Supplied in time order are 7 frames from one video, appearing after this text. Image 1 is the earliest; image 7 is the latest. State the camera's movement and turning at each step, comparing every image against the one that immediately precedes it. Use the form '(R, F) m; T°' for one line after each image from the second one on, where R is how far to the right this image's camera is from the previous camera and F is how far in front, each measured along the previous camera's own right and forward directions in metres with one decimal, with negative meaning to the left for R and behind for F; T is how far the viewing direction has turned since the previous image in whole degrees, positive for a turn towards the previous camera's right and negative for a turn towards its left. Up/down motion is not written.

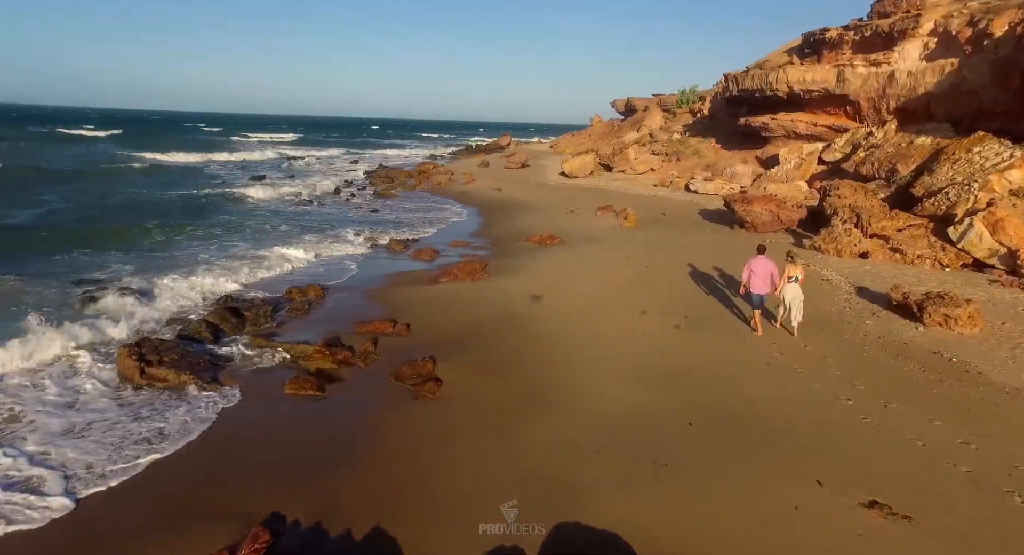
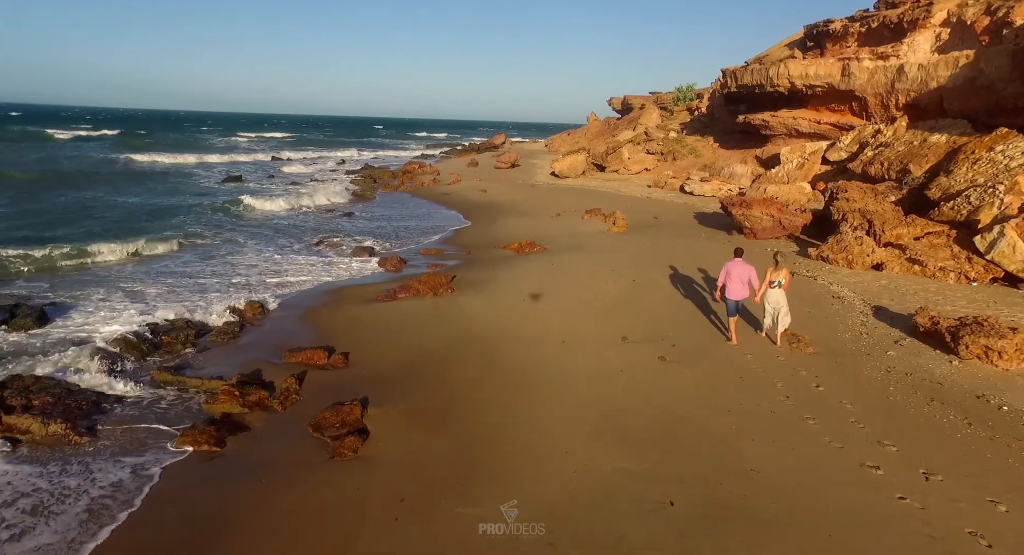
(+0.6, +1.5) m; 0°
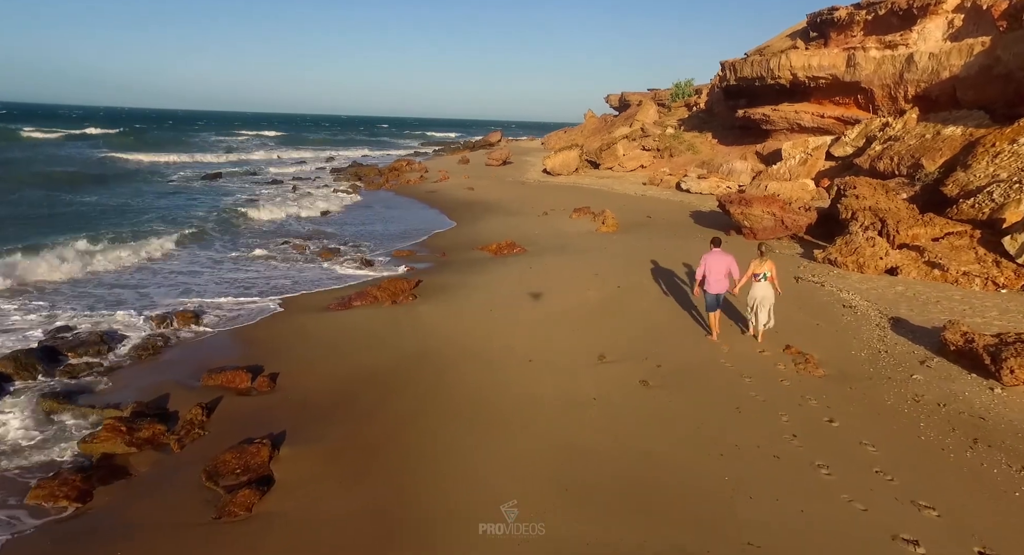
(+0.5, +1.3) m; 0°
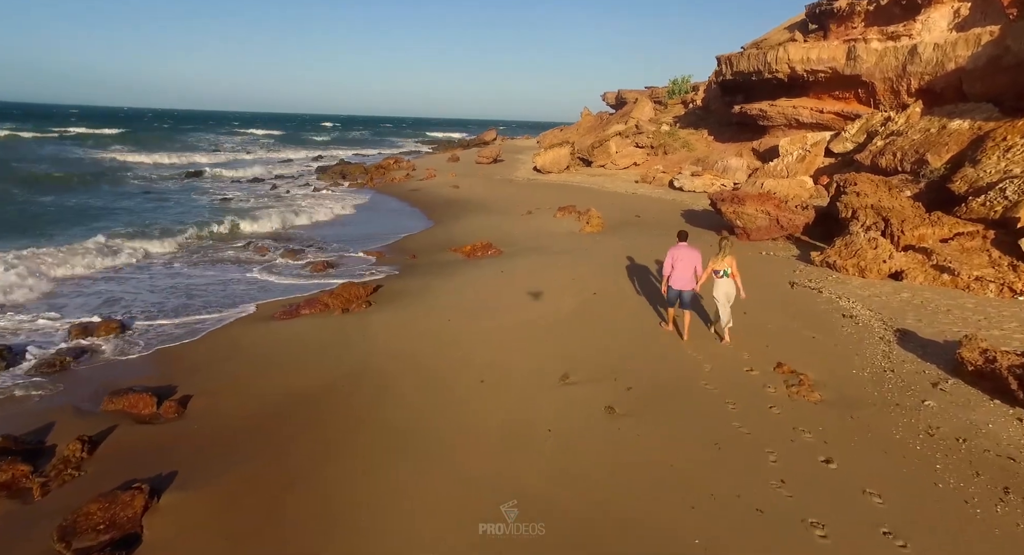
(+0.5, +1.0) m; 0°
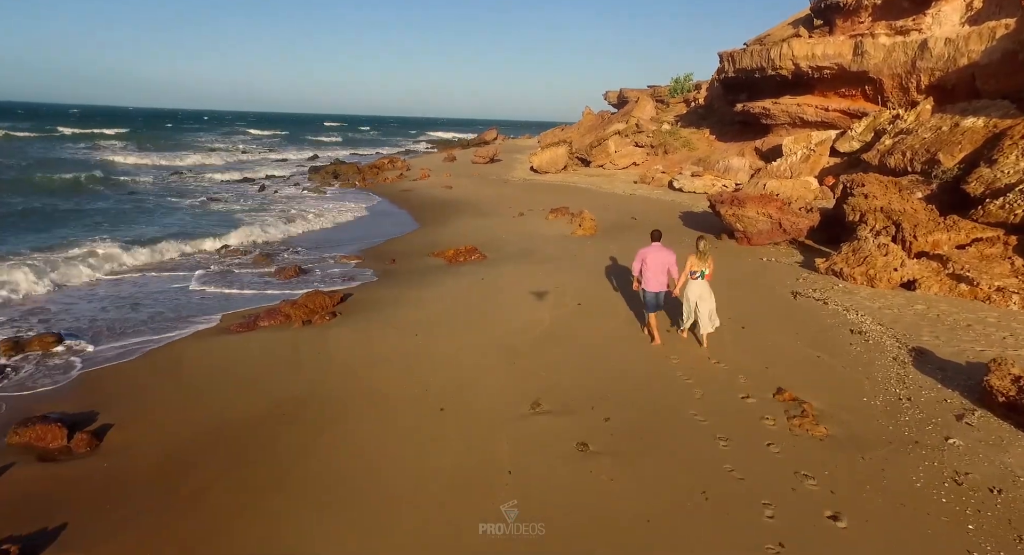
(+0.4, +0.8) m; 0°
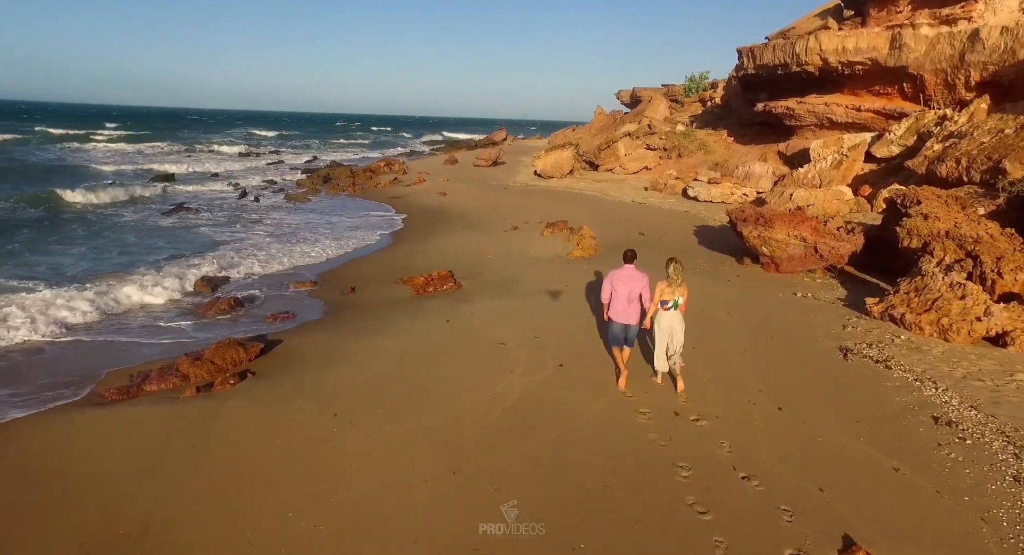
(+0.6, +2.0) m; -1°
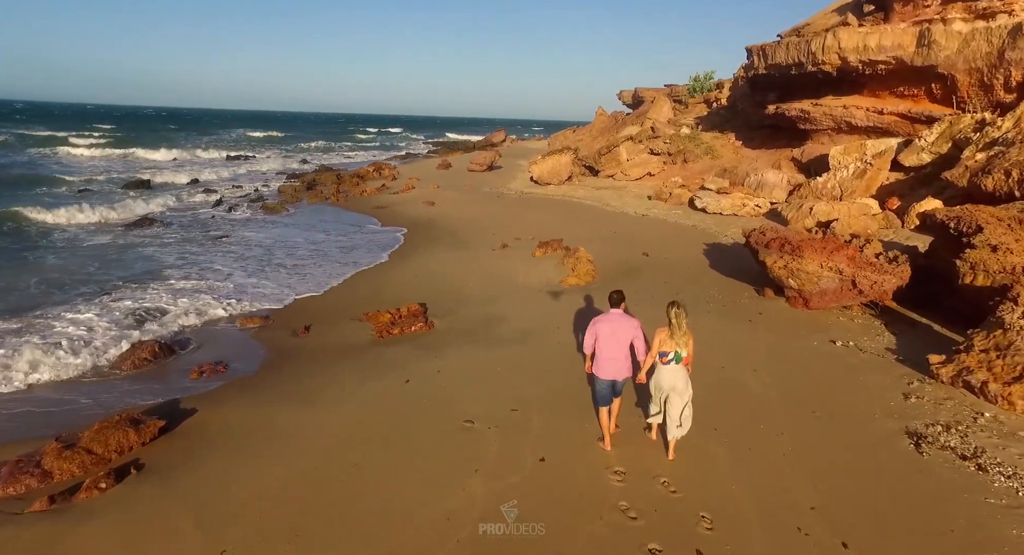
(+0.3, +1.6) m; 0°
